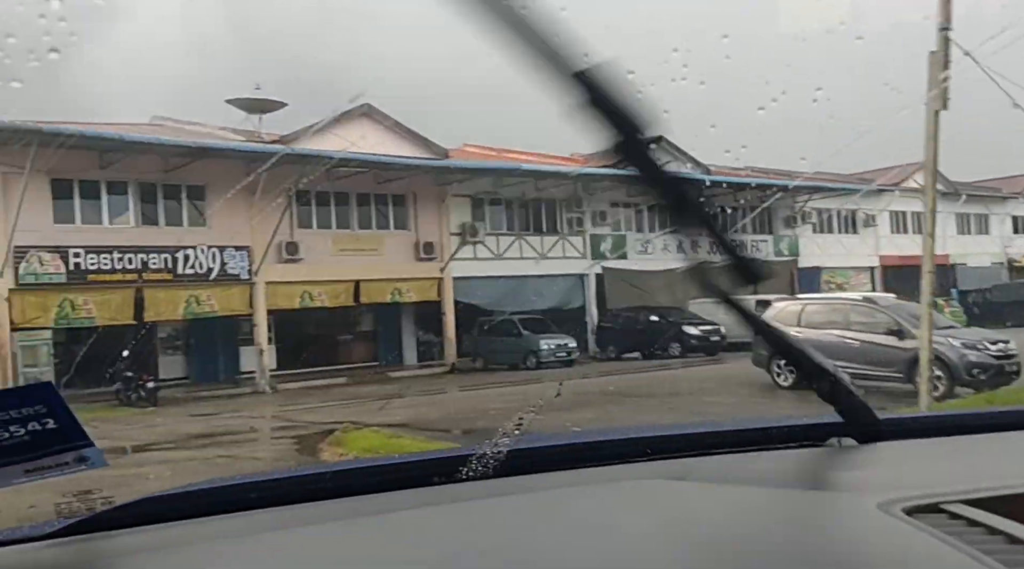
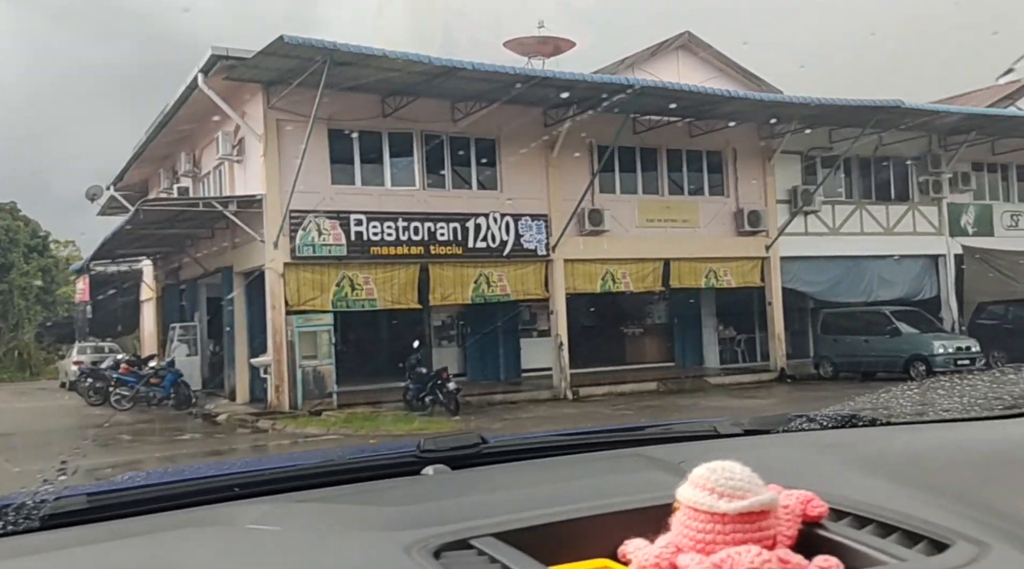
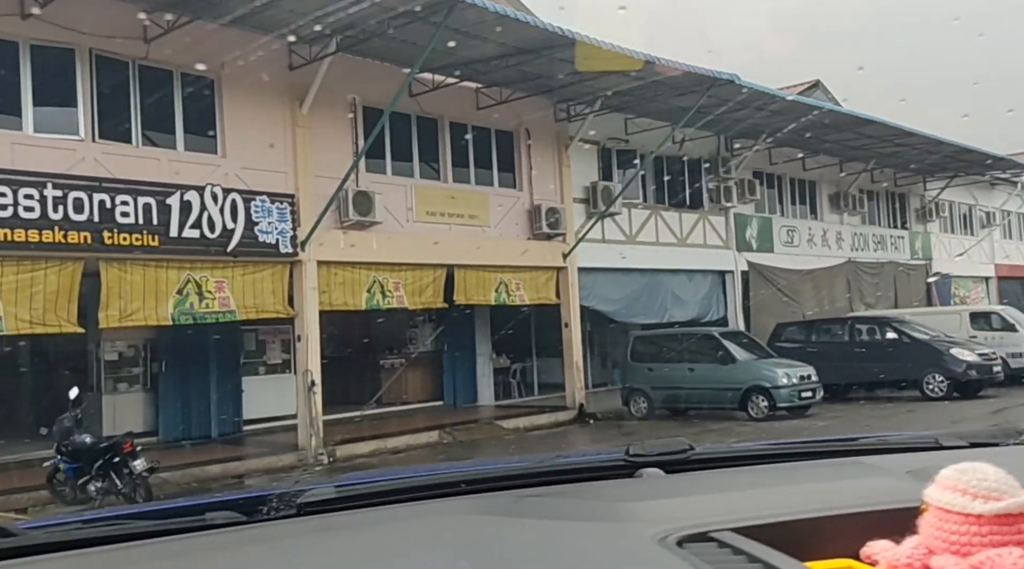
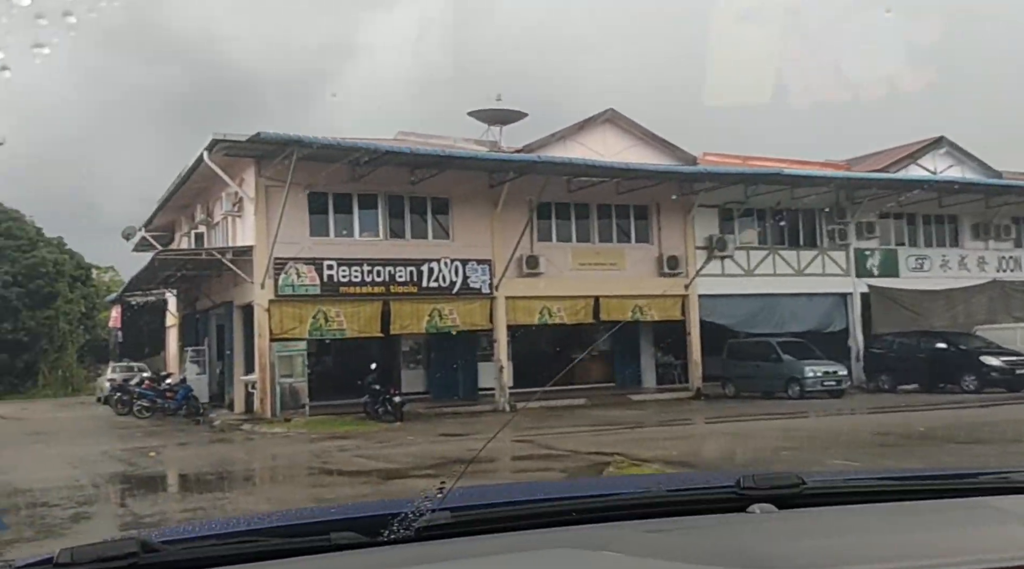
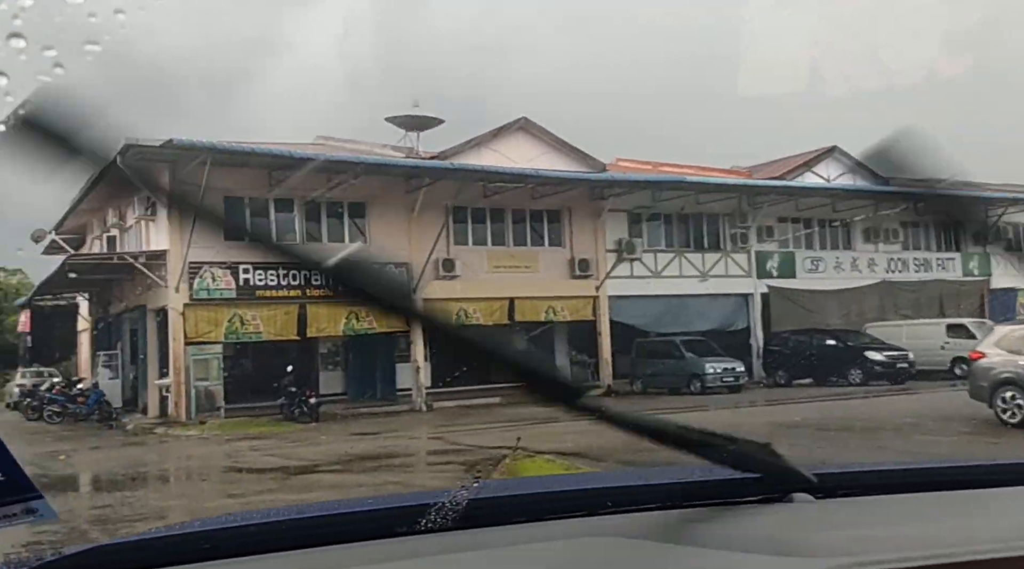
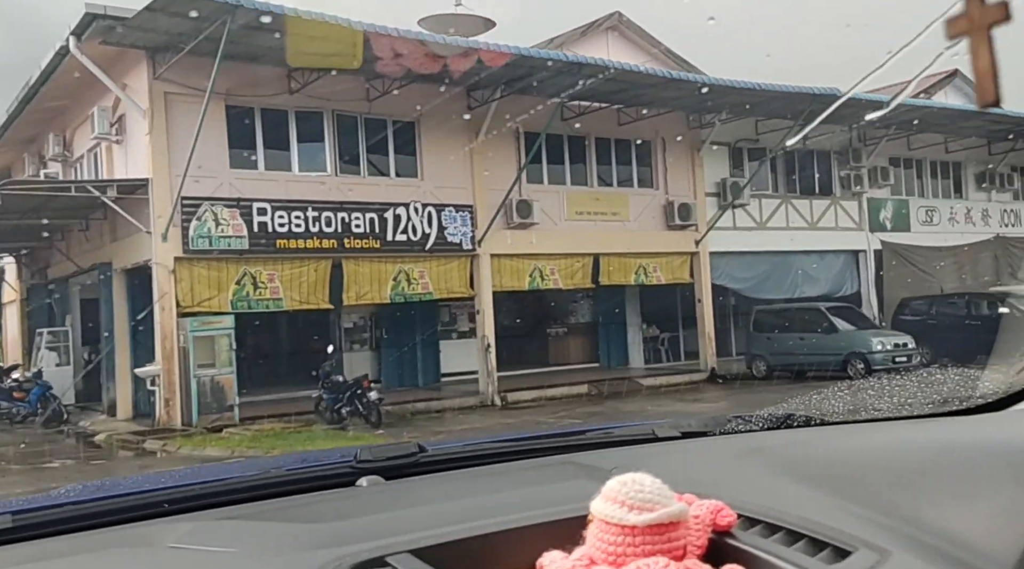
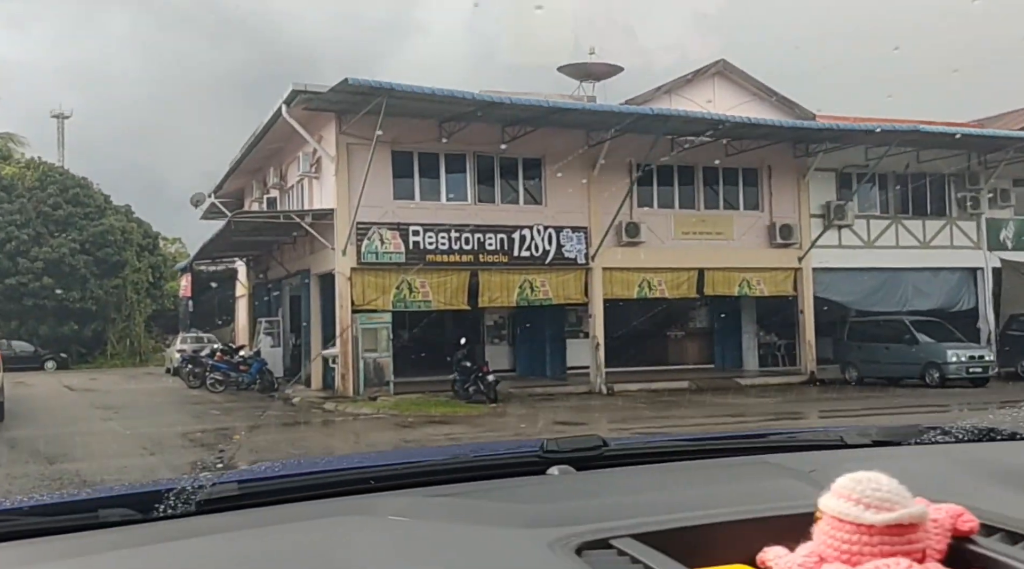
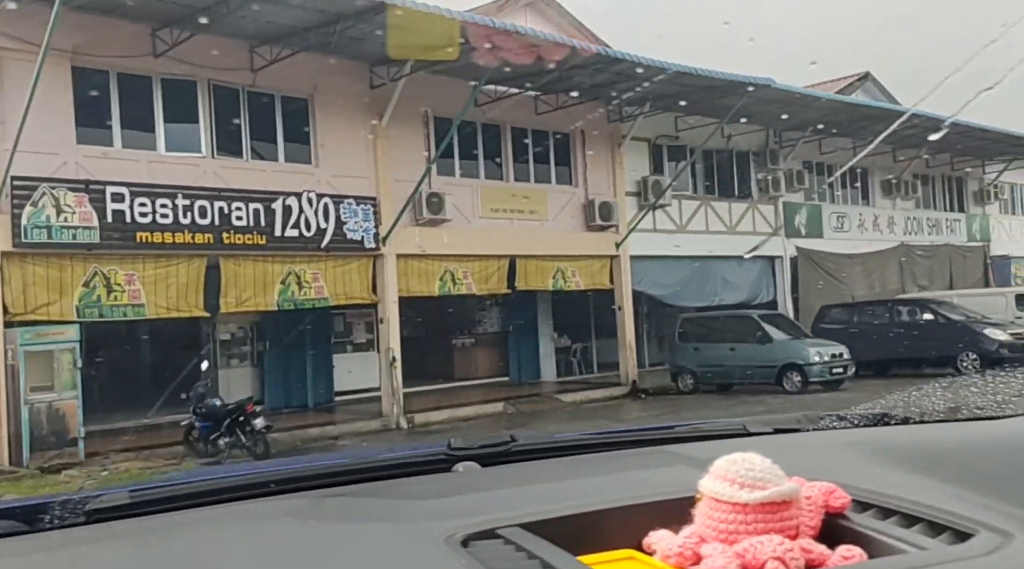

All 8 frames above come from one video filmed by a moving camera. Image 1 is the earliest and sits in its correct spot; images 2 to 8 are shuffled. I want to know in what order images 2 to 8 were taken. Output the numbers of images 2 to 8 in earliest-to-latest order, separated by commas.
5, 4, 7, 2, 6, 8, 3
